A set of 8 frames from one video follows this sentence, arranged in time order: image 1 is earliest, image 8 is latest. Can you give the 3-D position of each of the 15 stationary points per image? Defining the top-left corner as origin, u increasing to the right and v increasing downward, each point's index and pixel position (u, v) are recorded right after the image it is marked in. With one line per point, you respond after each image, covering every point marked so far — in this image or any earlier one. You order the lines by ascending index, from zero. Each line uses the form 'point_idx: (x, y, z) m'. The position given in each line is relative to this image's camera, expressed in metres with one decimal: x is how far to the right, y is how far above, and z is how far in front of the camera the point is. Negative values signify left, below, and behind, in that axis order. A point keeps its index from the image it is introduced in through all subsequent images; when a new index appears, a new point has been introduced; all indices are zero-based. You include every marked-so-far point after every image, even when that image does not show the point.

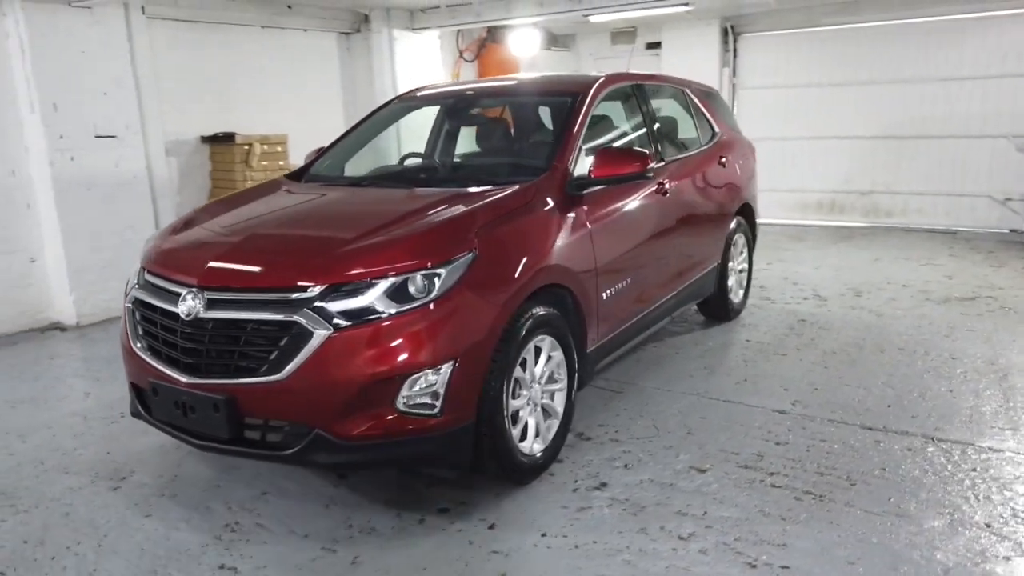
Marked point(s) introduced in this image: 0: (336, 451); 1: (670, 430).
0: (-0.6, -0.5, +2.6) m
1: (+0.7, -0.6, +3.5) m
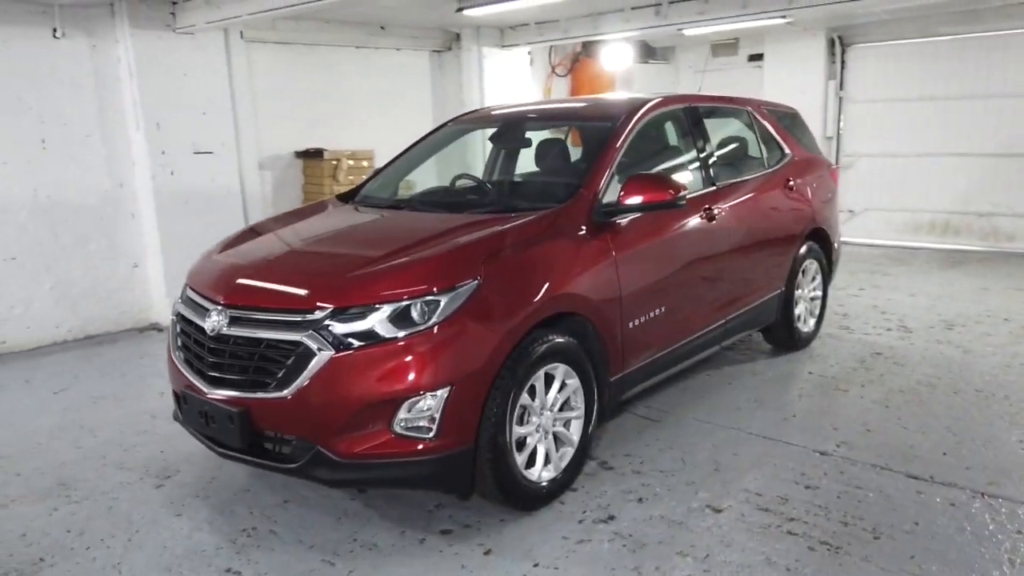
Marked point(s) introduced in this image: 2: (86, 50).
0: (-0.6, -0.6, +2.7) m
1: (+0.8, -0.8, +3.4) m
2: (-3.0, +1.7, +5.6) m
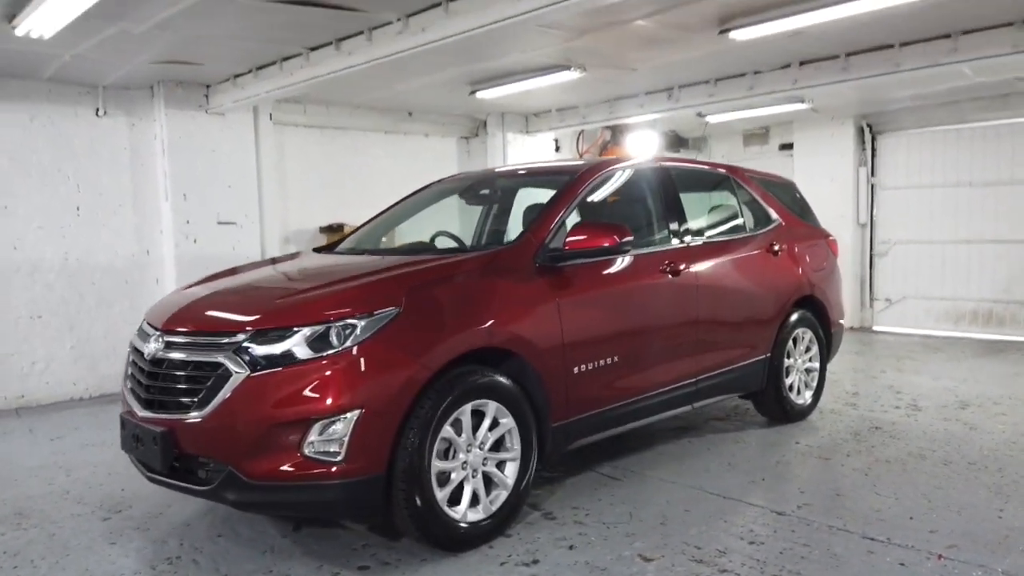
0: (-0.9, -0.7, +2.7) m
1: (+0.5, -1.0, +3.3) m
2: (-3.0, +1.2, +6.1) m
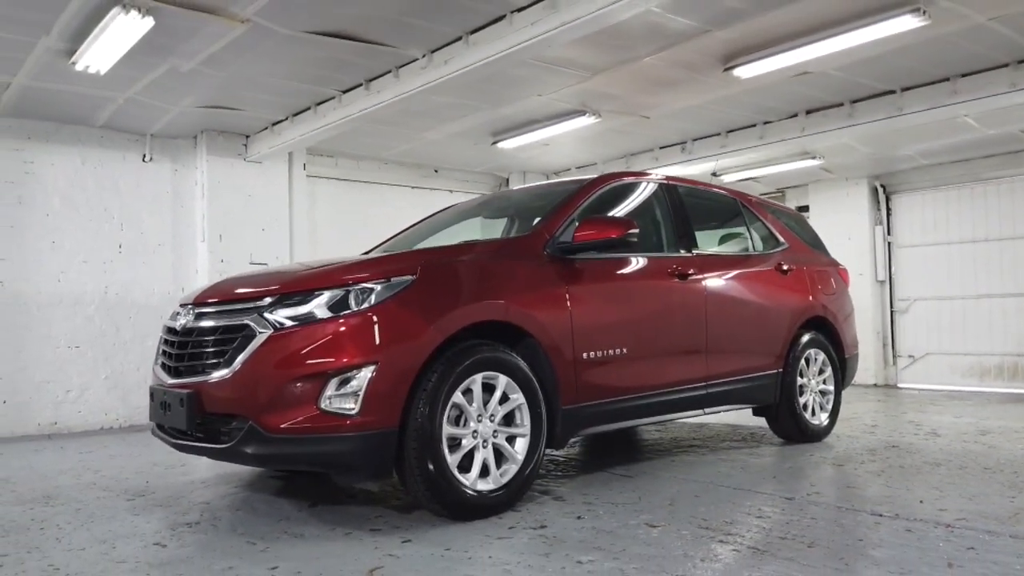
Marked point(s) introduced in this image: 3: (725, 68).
0: (-0.9, -0.6, +2.8) m
1: (+0.6, -0.9, +3.3) m
2: (-2.8, +0.9, +6.5) m
3: (+1.4, +1.4, +5.2) m
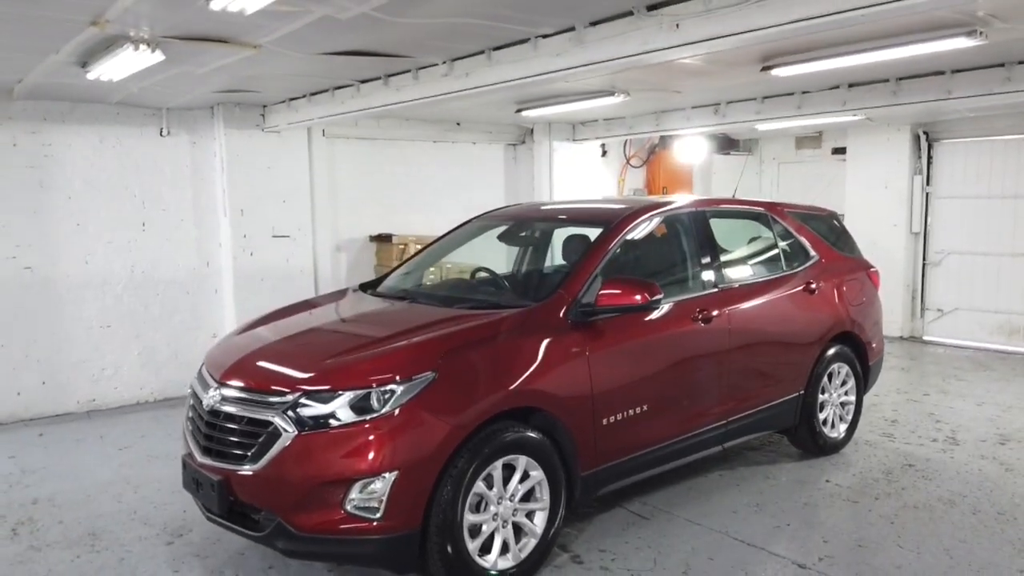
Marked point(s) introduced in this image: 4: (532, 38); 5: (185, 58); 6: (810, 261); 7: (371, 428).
0: (-0.8, -0.9, +3.0) m
1: (+0.7, -1.2, +3.4) m
2: (-2.6, +1.1, +6.4) m
3: (+1.5, +1.4, +4.9) m
4: (+0.1, +1.2, +4.0) m
5: (-1.8, +1.2, +4.3) m
6: (+1.8, +0.2, +4.9) m
7: (-0.5, -0.5, +2.9) m
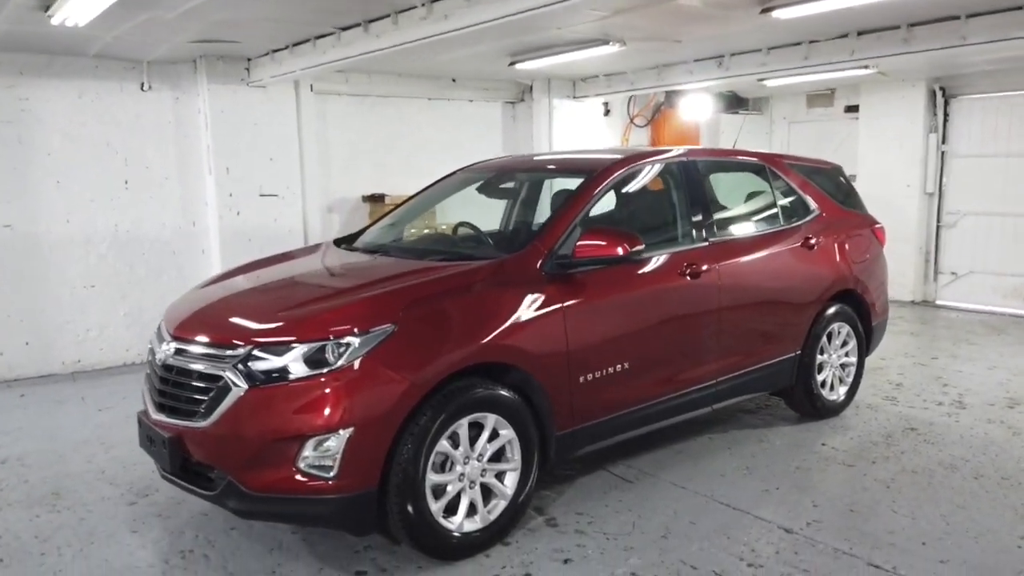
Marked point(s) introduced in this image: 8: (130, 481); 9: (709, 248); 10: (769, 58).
0: (-0.9, -0.7, +2.8) m
1: (+0.5, -1.0, +3.3) m
2: (-2.7, +1.5, +6.2) m
3: (+1.4, +1.6, +4.6) m
4: (0.0, +1.5, +3.7) m
5: (-1.9, +1.5, +4.1) m
6: (+1.7, +0.4, +4.6) m
7: (-0.6, -0.3, +2.7) m
8: (-1.8, -0.9, +3.9) m
9: (+1.0, +0.2, +4.0) m
10: (+2.1, +1.9, +6.4) m
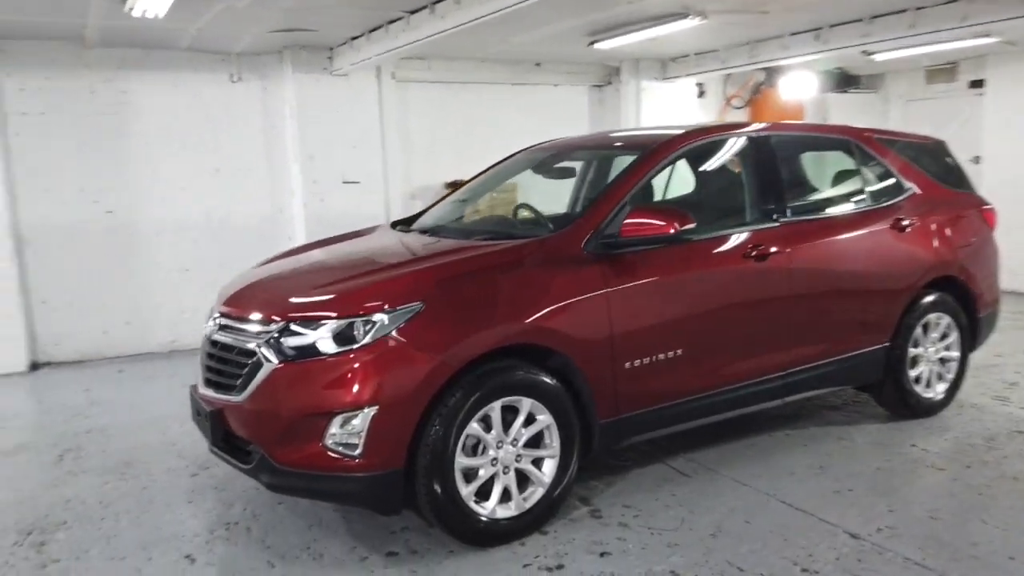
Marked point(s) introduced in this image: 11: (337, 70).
0: (-0.8, -0.7, +2.8) m
1: (+0.7, -0.9, +3.1) m
2: (-2.0, +1.6, +6.4) m
3: (+1.8, +1.7, +4.2) m
4: (+0.2, +1.6, +3.6) m
5: (-1.5, +1.6, +4.2) m
6: (+2.1, +0.5, +4.2) m
7: (-0.5, -0.2, +2.7) m
8: (-1.6, -0.8, +4.0) m
9: (+1.2, +0.3, +3.7) m
10: (+2.7, +1.9, +5.9) m
11: (-1.4, +1.7, +6.4) m
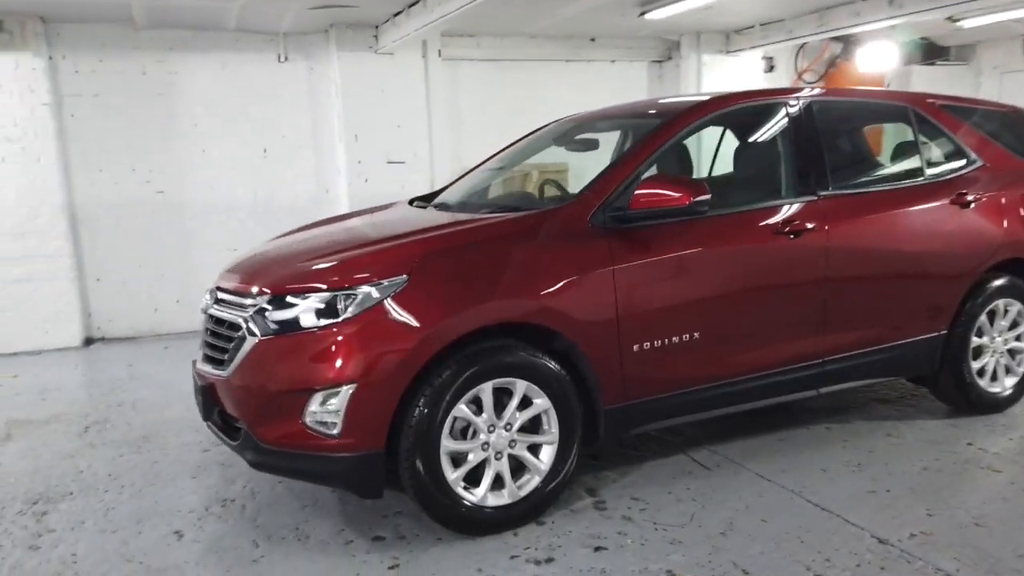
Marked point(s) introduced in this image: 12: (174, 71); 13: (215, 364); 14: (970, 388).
0: (-0.9, -0.6, +2.7) m
1: (+0.7, -0.8, +2.8) m
2: (-1.7, +1.8, +6.4) m
3: (+1.9, +1.8, +3.8) m
4: (+0.3, +1.6, +3.3) m
5: (-1.4, +1.7, +4.1) m
6: (+2.2, +0.6, +3.8) m
7: (-0.6, -0.2, +2.6) m
8: (-1.5, -0.7, +4.0) m
9: (+1.3, +0.4, +3.4) m
10: (+3.0, +2.0, +5.4) m
11: (-1.0, +1.9, +6.3) m
12: (-2.6, +1.6, +6.0) m
13: (-1.1, -0.3, +3.0) m
14: (+2.2, -0.5, +3.8) m
